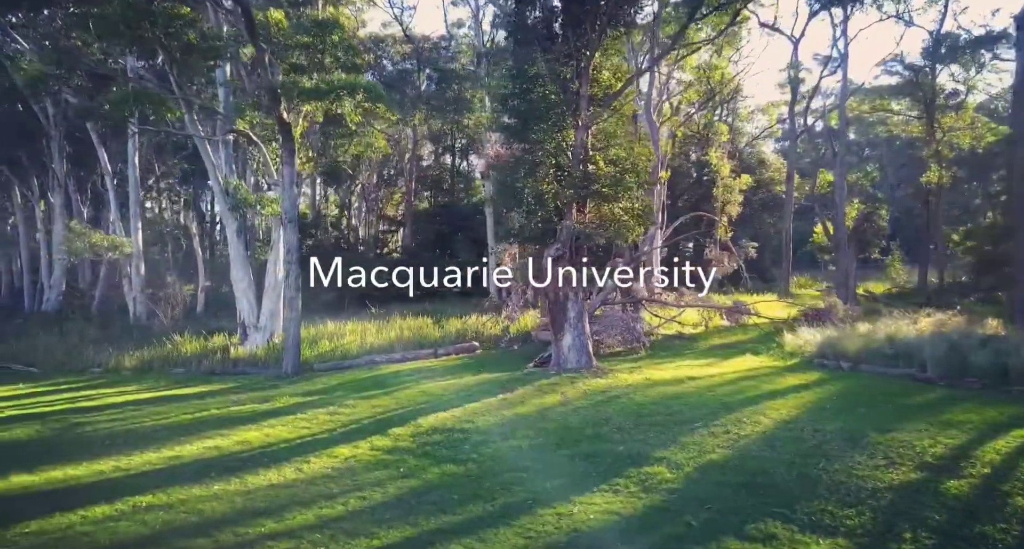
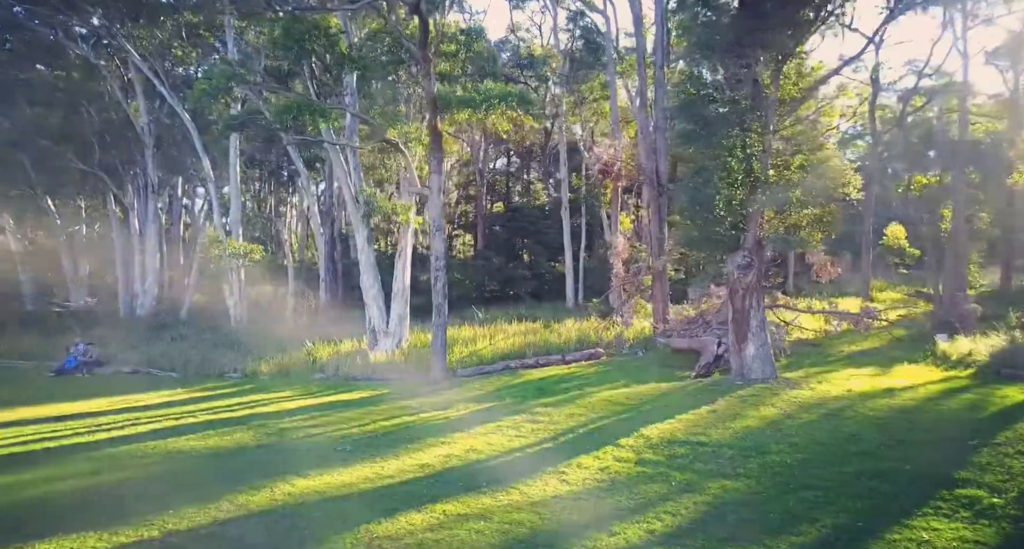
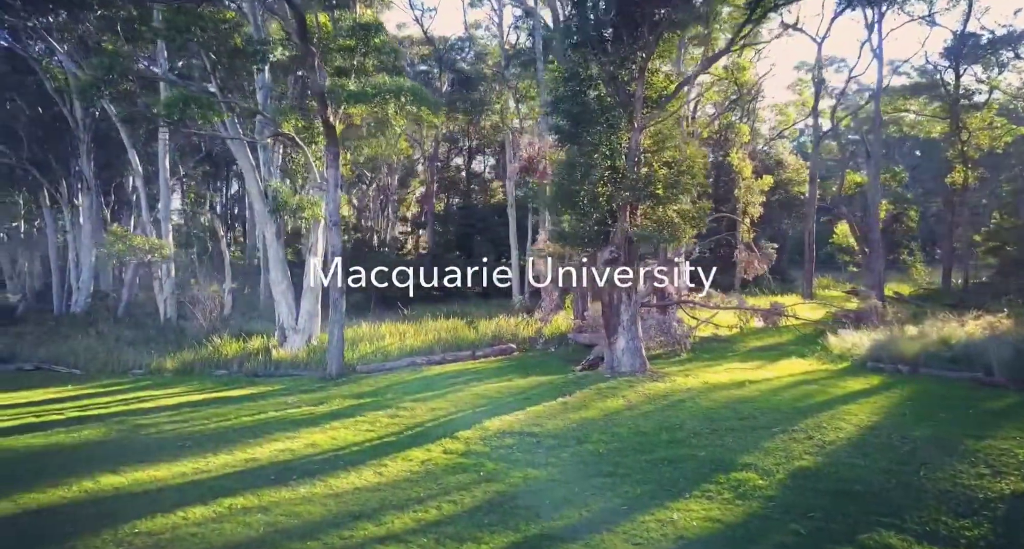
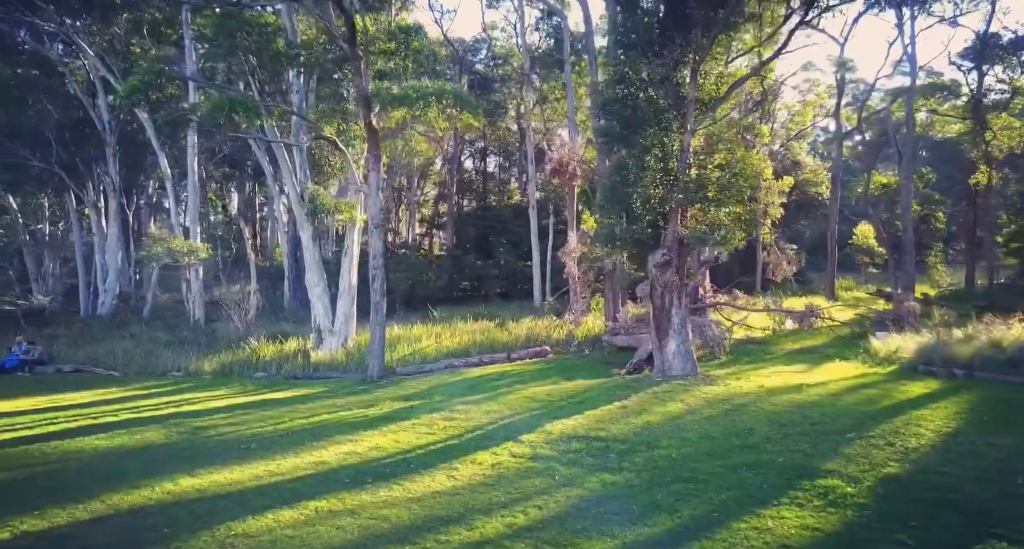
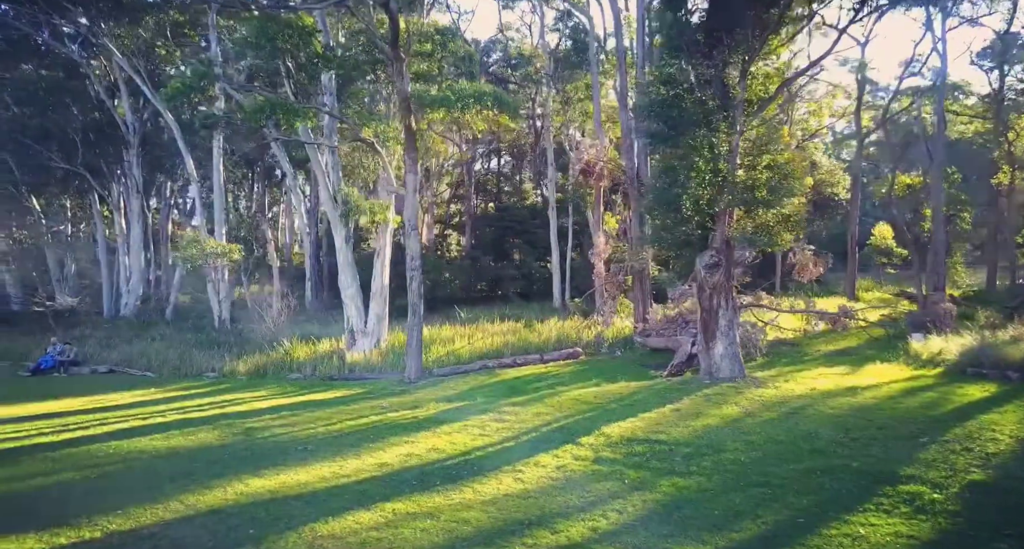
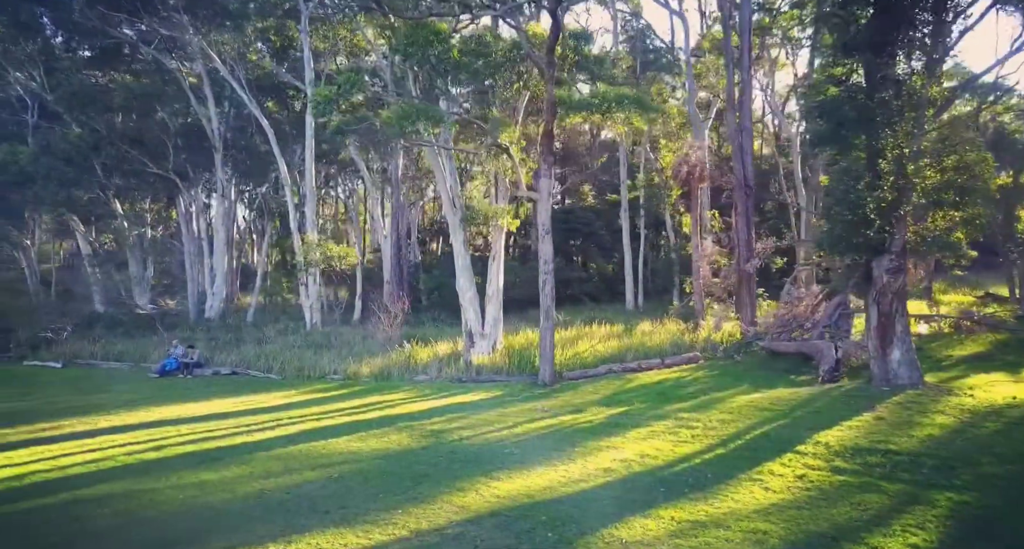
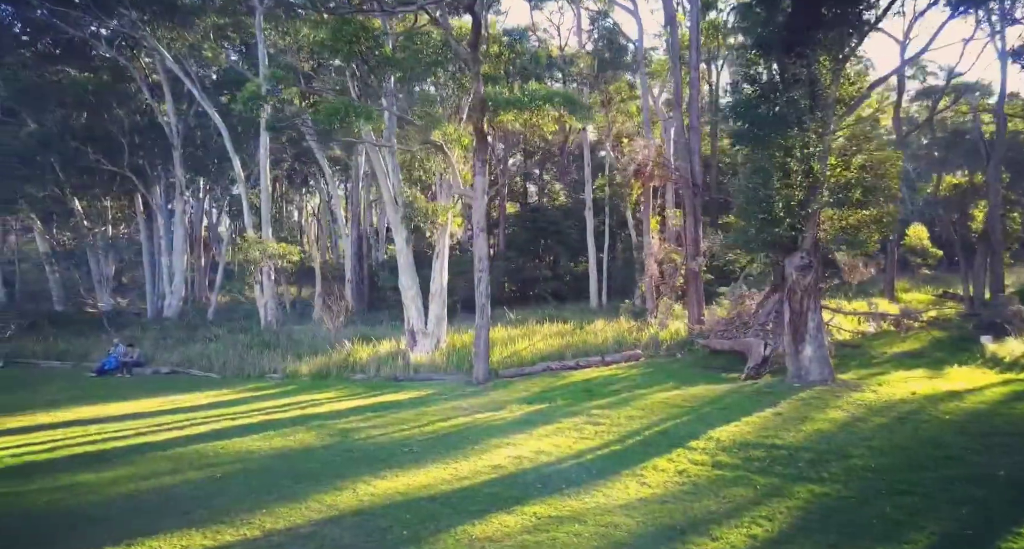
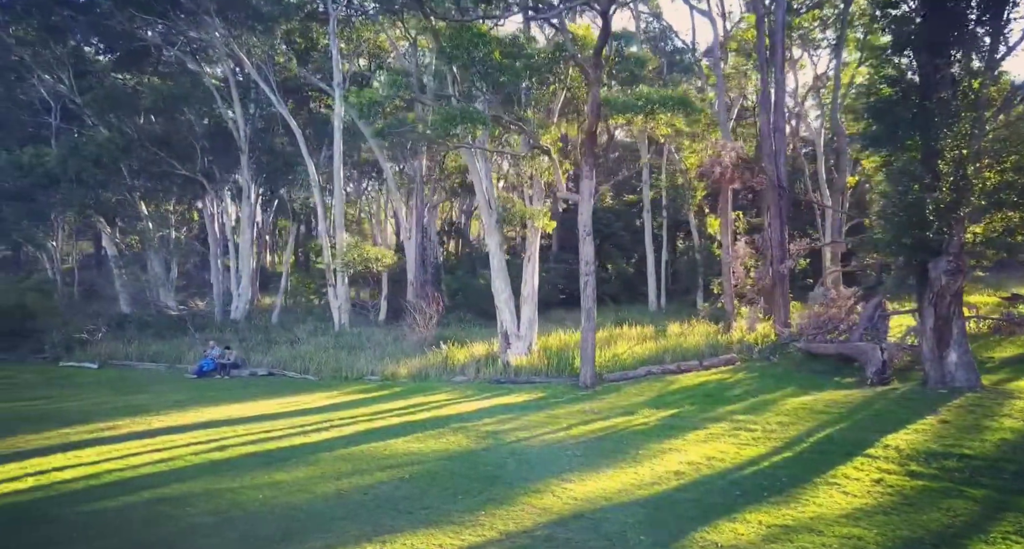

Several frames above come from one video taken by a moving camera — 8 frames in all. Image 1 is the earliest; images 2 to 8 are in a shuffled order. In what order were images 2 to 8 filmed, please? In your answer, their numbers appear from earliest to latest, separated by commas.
3, 4, 5, 2, 7, 6, 8
